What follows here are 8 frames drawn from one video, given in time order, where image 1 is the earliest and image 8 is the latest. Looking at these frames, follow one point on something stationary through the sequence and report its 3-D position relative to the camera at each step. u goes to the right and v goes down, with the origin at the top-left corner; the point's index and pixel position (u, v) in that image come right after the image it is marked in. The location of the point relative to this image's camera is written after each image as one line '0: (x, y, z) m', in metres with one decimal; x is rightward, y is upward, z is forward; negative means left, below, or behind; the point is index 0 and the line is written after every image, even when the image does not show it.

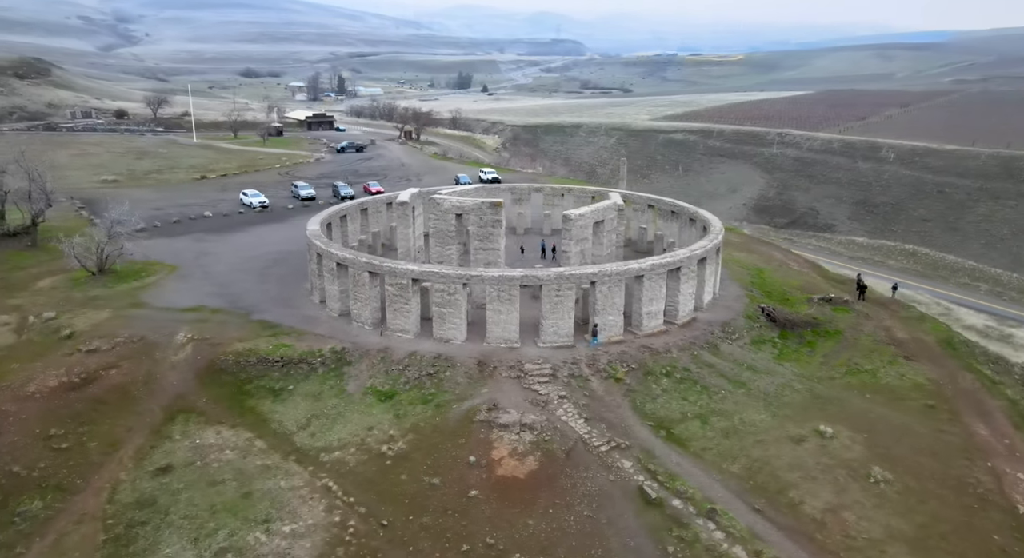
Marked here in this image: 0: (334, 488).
0: (-5.1, -6.1, +18.4) m
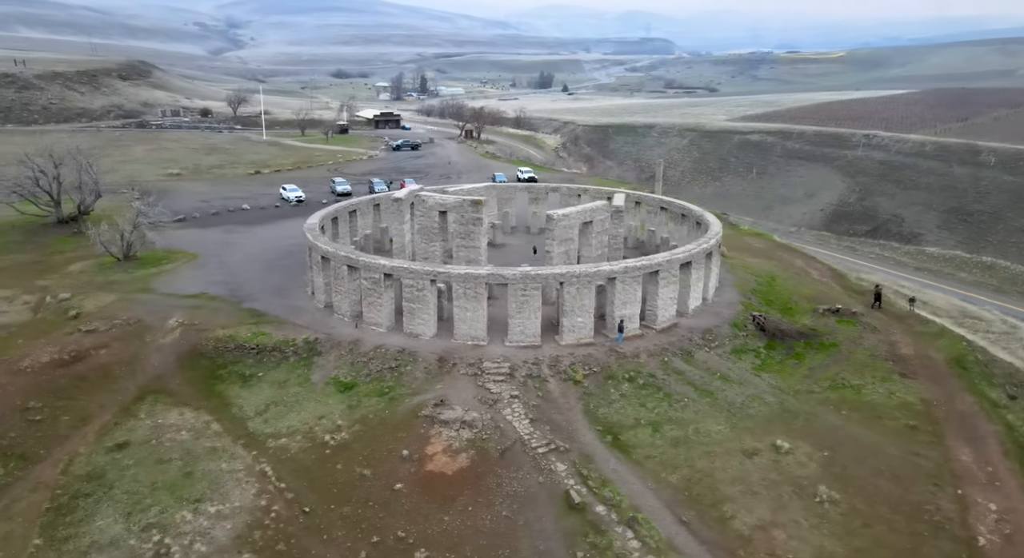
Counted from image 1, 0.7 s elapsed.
0: (-7.2, -5.8, +19.0) m
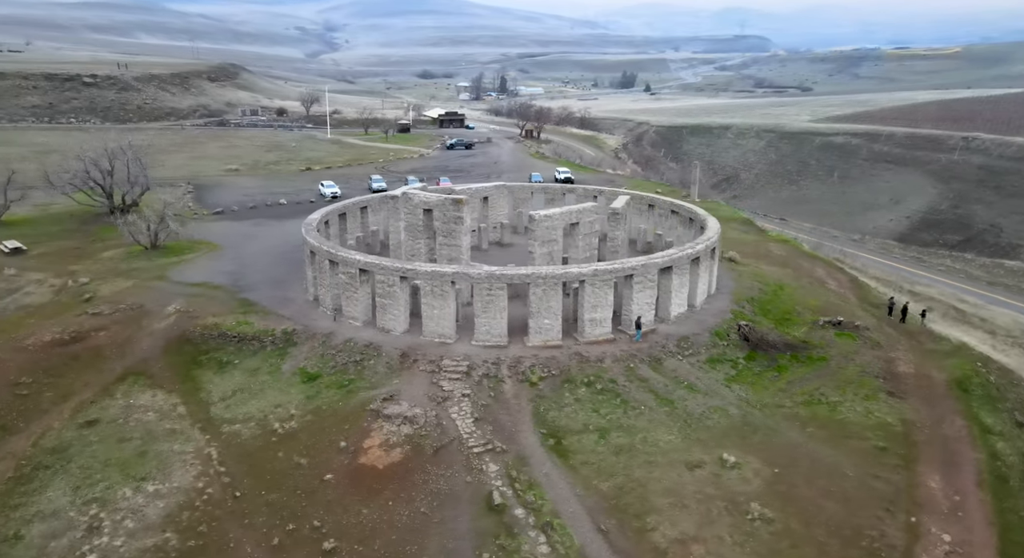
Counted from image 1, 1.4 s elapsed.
0: (-9.2, -5.5, +19.7) m
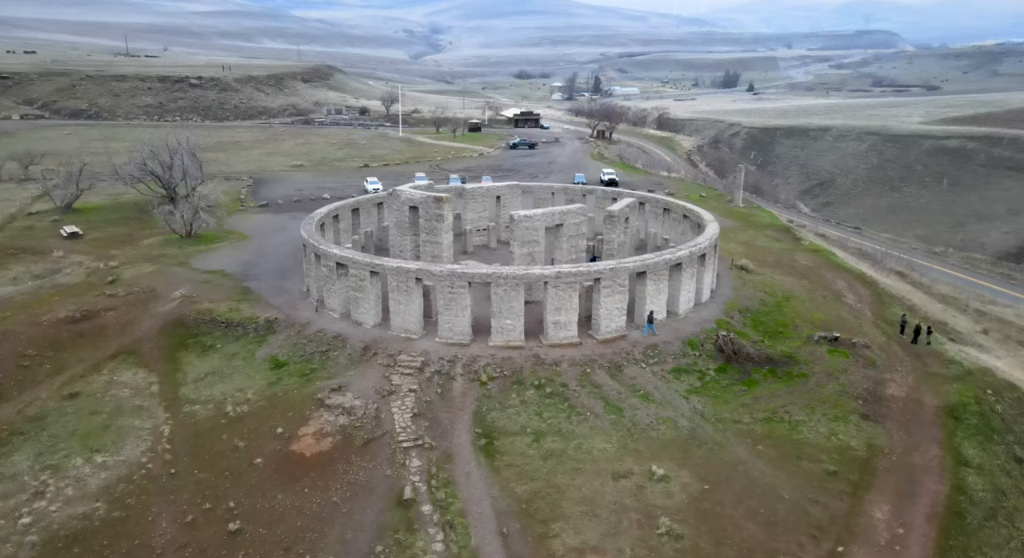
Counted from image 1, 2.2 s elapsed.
0: (-11.3, -5.1, +20.9) m
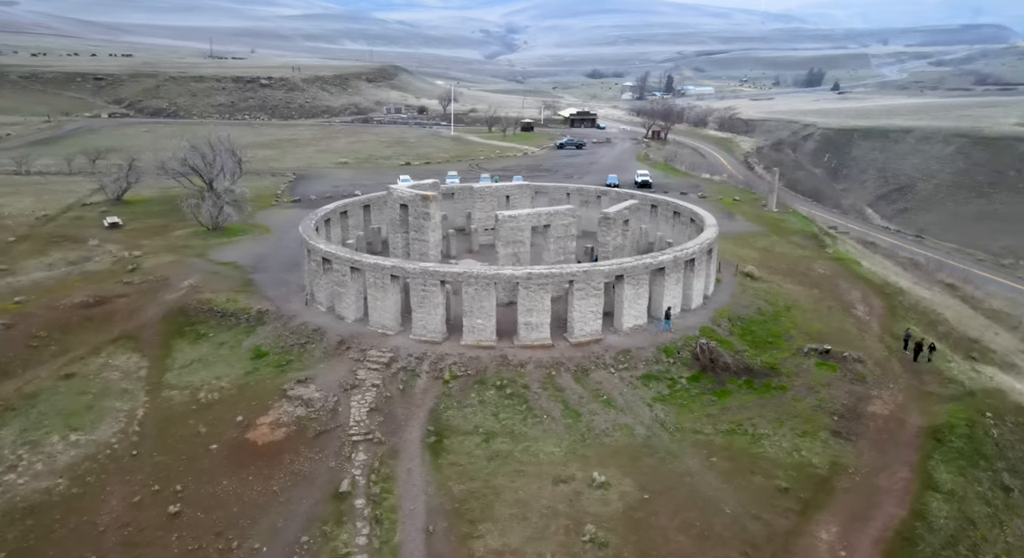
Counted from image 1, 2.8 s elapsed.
0: (-12.8, -4.8, +22.0) m
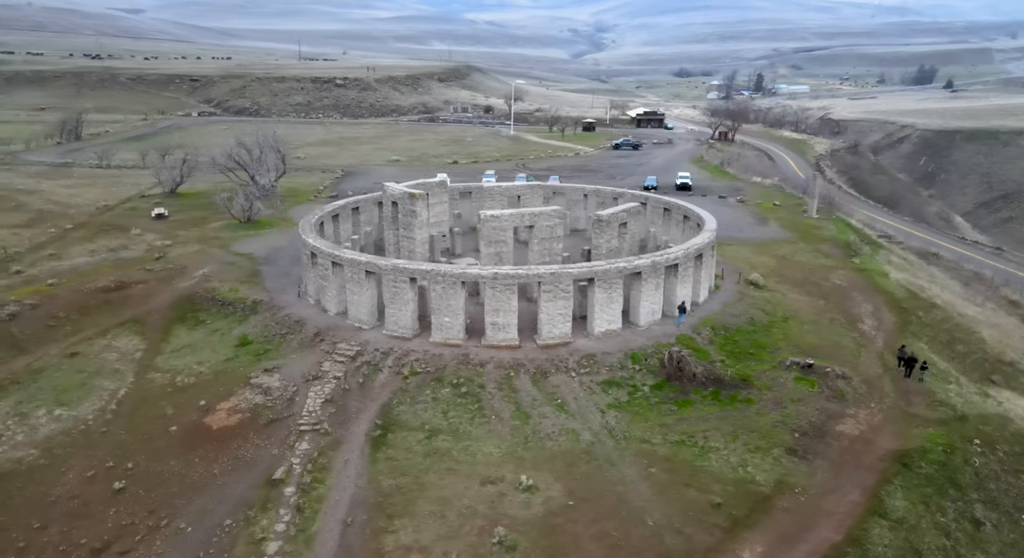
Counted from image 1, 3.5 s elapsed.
0: (-14.4, -4.3, +23.5) m
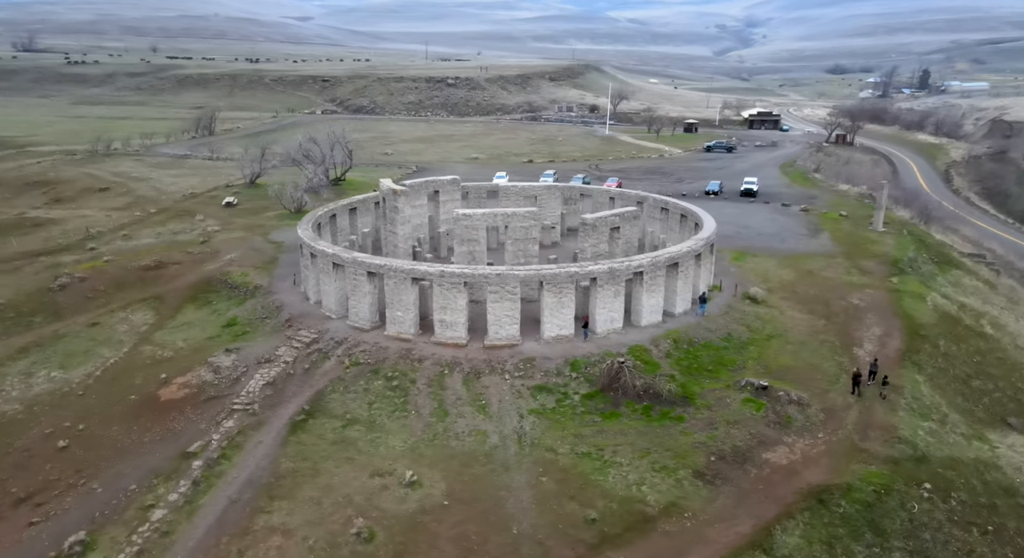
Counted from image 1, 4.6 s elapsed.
0: (-16.5, -3.5, +26.2) m
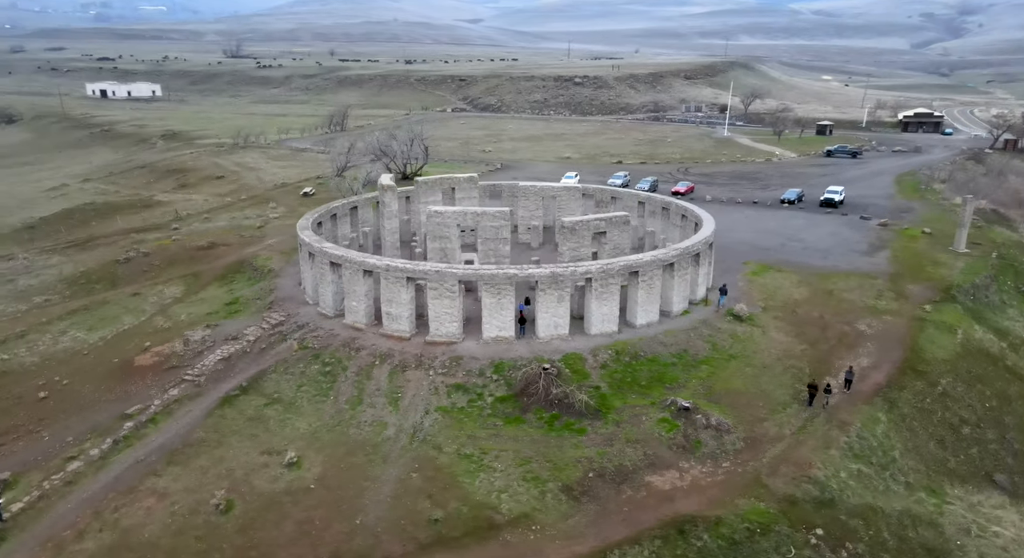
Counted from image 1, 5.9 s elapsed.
0: (-18.4, -2.4, +29.9) m
